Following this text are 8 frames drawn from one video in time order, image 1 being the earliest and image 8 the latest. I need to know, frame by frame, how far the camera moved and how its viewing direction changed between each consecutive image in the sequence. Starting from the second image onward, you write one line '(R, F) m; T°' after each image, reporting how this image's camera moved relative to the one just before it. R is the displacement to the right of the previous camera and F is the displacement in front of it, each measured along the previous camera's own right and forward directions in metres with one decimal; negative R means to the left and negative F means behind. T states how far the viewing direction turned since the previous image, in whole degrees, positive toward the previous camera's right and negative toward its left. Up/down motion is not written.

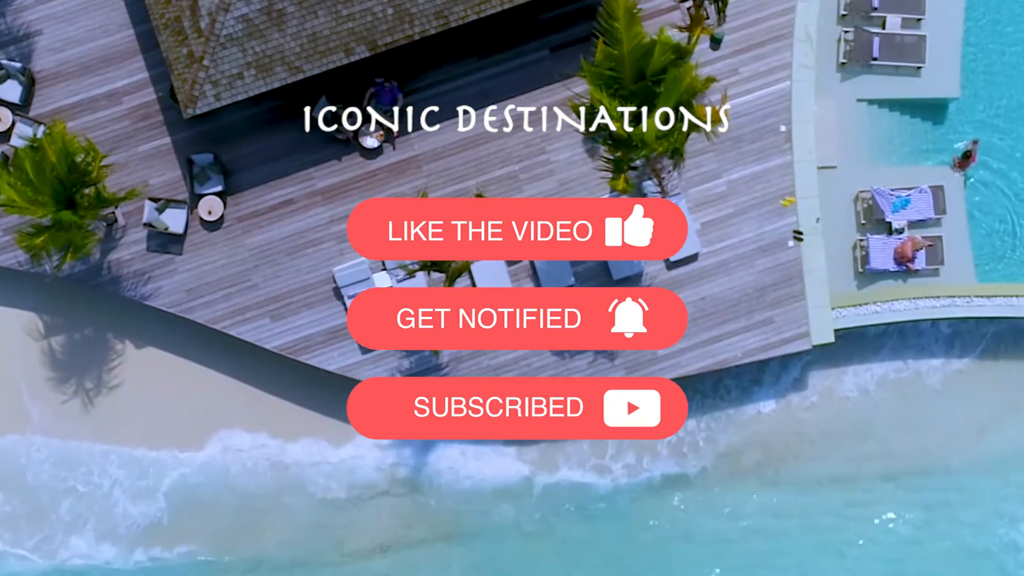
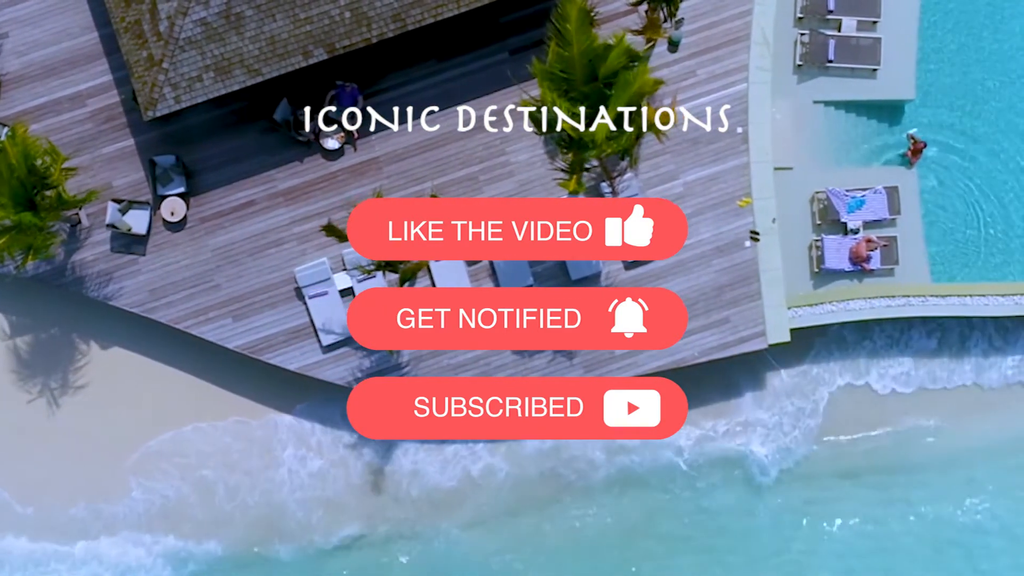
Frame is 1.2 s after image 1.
(+0.7, -0.1) m; 0°
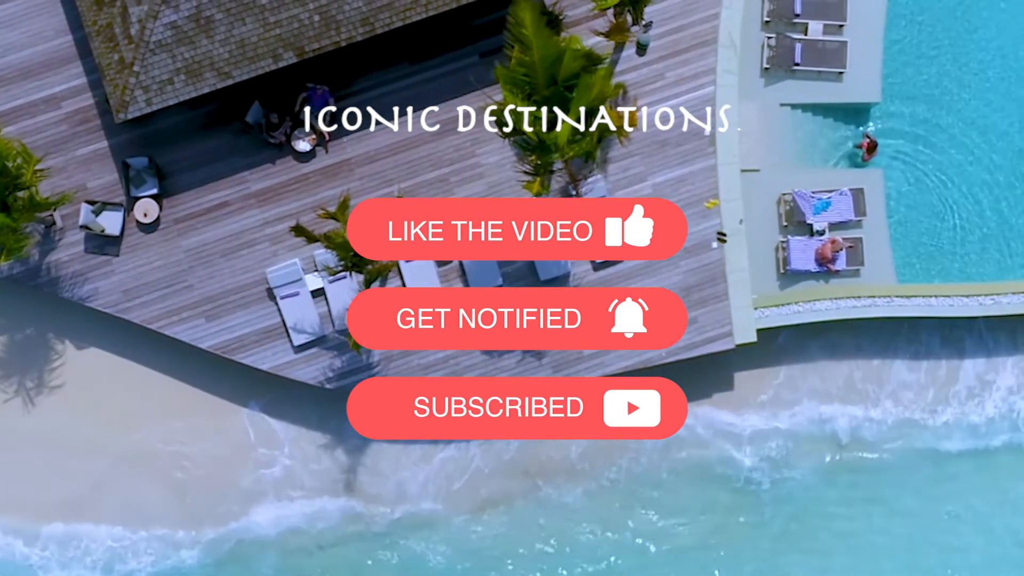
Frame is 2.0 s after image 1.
(+0.6, -0.1) m; 0°
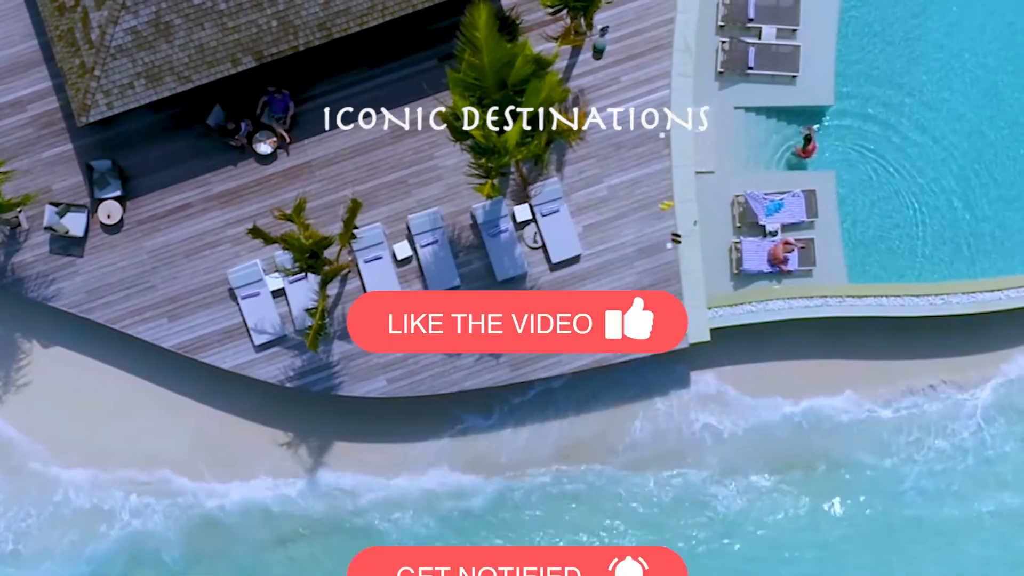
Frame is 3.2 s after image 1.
(+0.8, -0.2) m; 0°
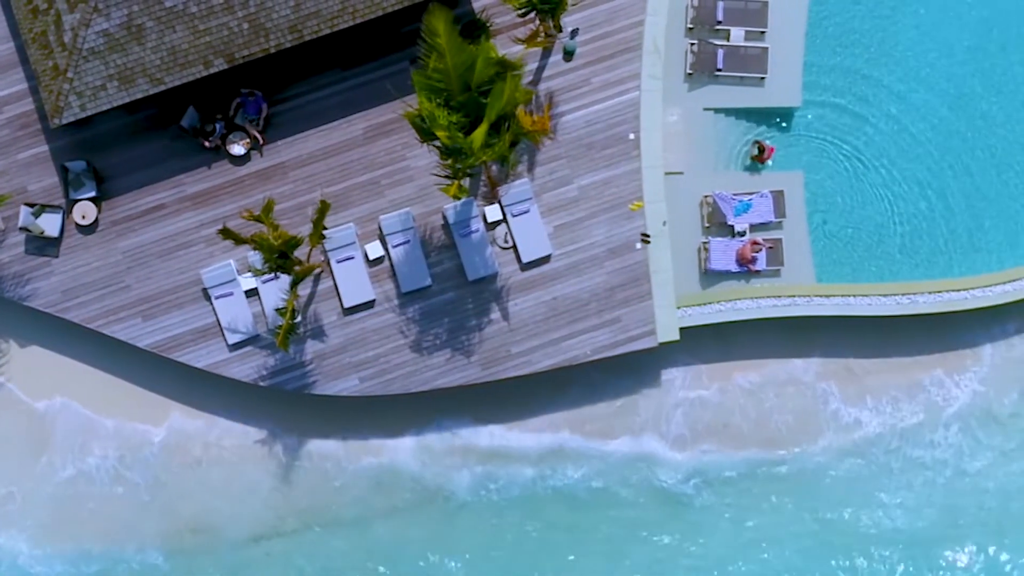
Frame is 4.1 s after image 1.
(+0.5, -0.1) m; 0°
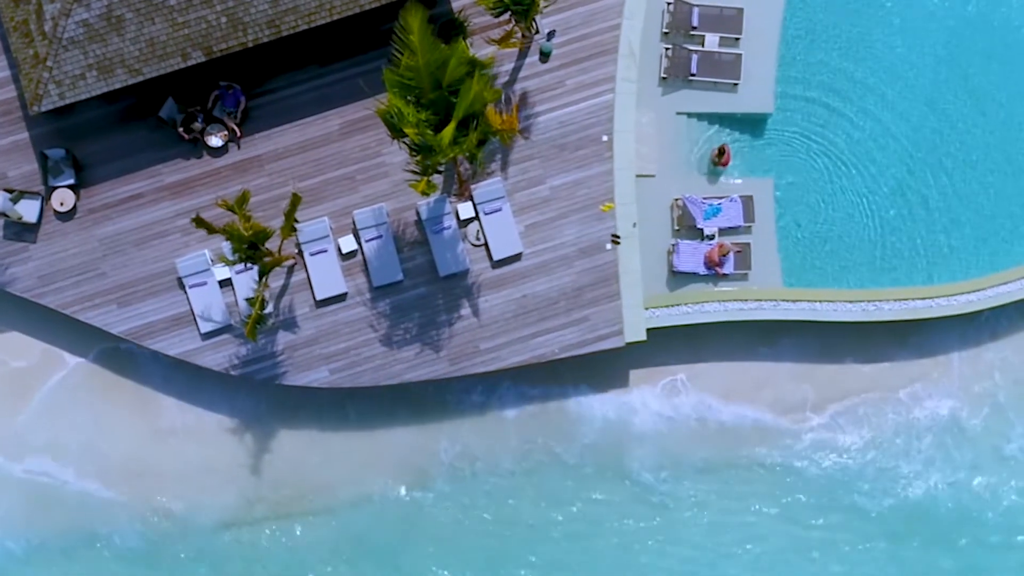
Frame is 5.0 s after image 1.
(+0.6, -0.2) m; 0°
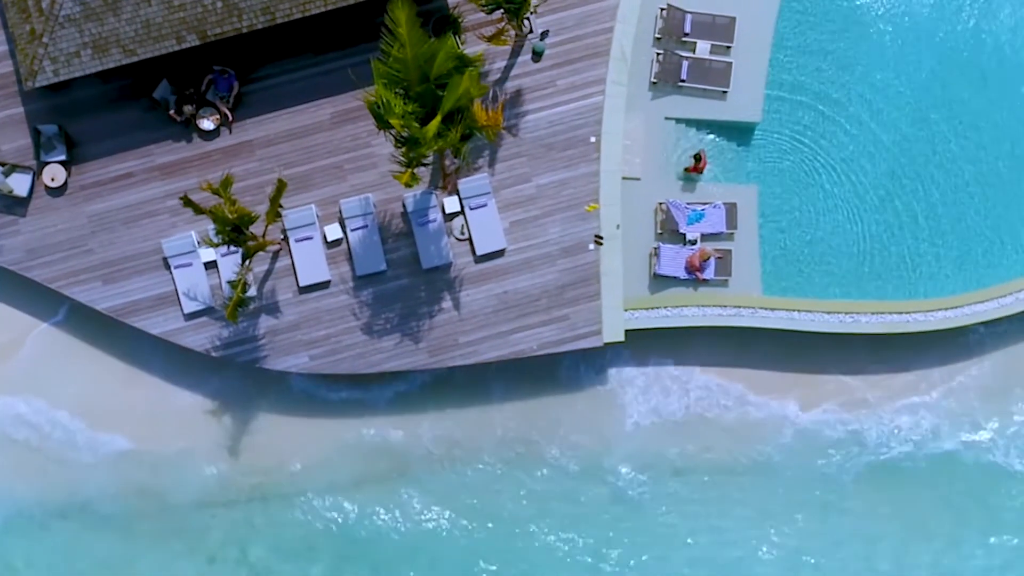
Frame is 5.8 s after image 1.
(+0.4, -0.1) m; 0°
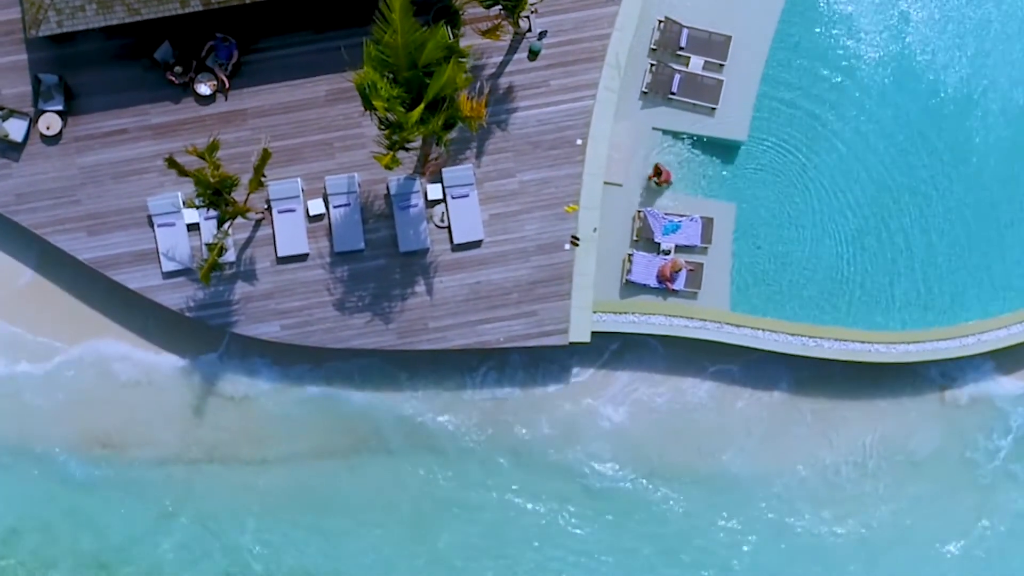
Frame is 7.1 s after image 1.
(+0.6, -0.3) m; 0°
